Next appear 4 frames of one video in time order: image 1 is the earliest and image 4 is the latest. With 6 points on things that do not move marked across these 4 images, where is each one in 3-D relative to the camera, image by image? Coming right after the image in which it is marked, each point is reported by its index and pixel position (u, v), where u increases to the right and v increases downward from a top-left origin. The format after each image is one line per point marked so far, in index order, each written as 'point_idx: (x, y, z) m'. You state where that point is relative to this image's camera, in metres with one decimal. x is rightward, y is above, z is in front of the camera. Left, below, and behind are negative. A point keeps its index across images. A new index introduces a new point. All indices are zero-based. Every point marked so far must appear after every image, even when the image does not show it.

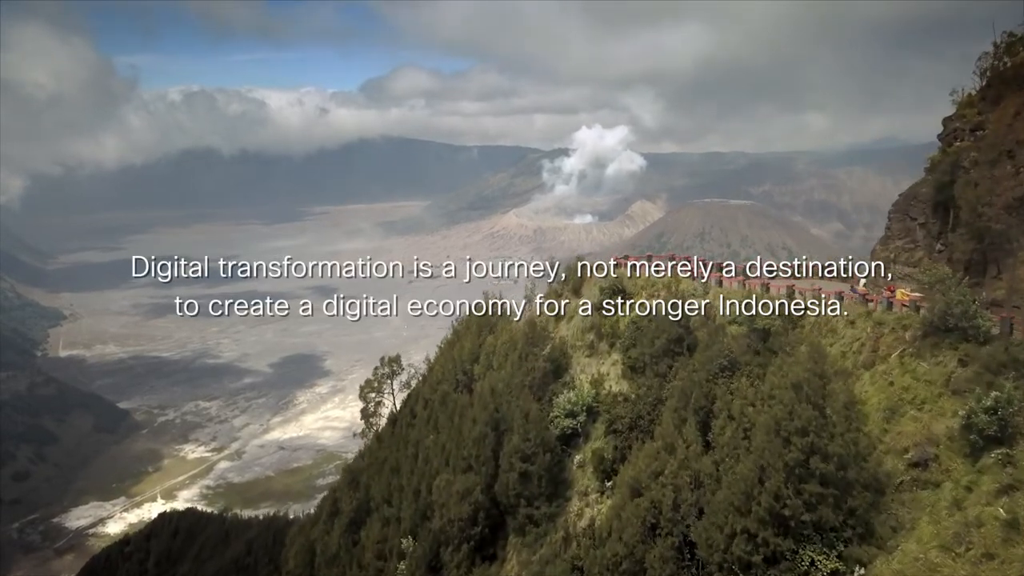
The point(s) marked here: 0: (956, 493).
0: (+10.6, -4.9, +15.3) m
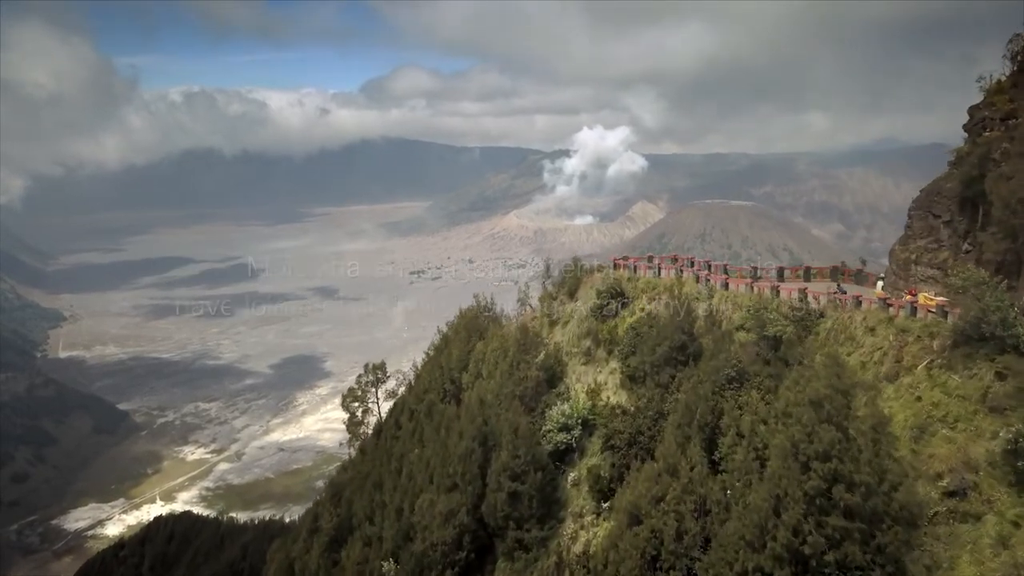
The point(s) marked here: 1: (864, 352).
0: (+10.2, -5.0, +13.4) m
1: (+10.7, -1.9, +19.4) m
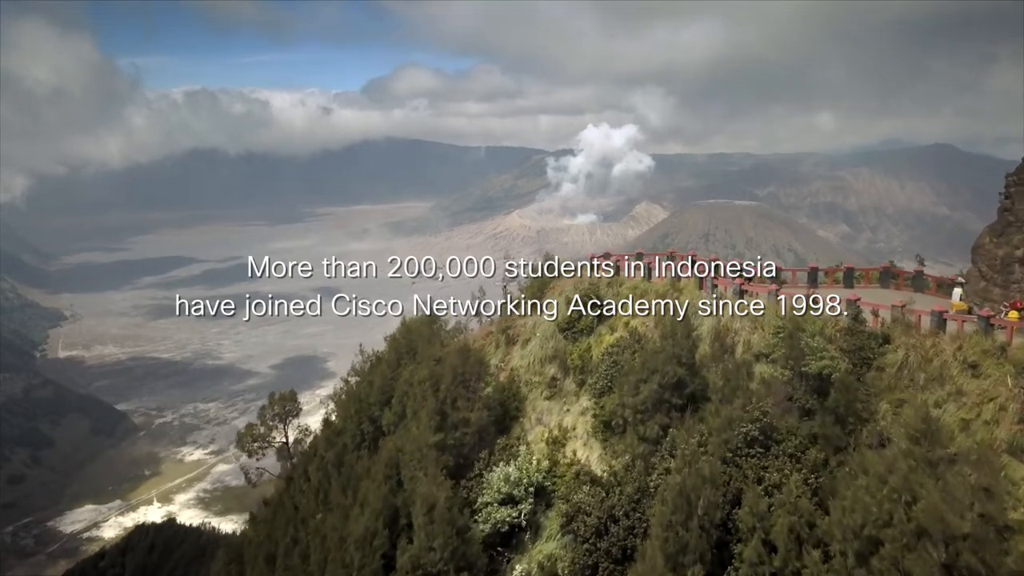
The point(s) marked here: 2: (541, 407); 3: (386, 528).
0: (+8.2, -5.3, +6.2) m
1: (+8.6, -2.2, +12.2) m
2: (+0.9, -3.6, +19.6) m
3: (-3.2, -6.1, +16.4) m
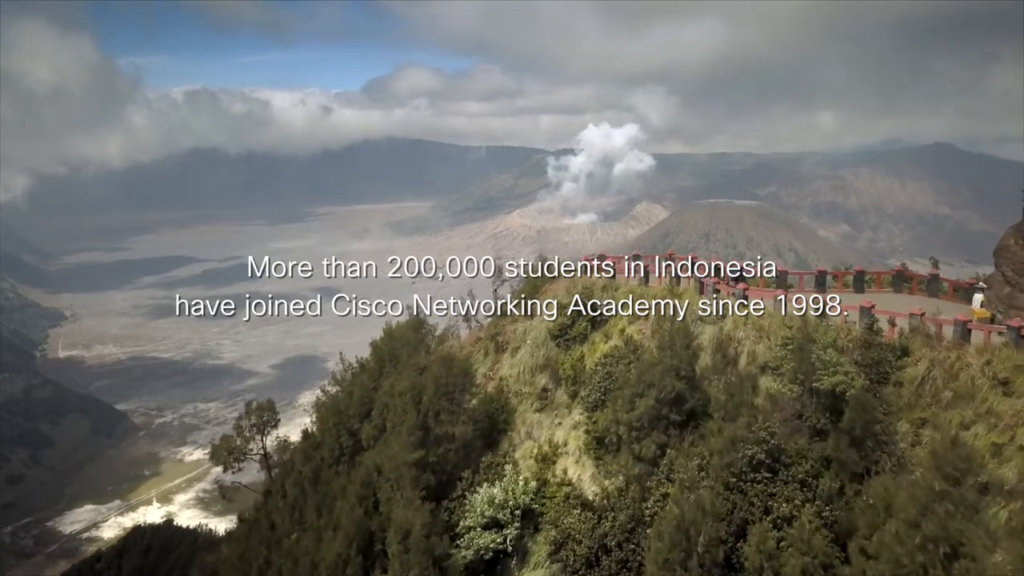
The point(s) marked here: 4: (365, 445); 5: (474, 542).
0: (+7.8, -5.4, +5.0) m
1: (+8.3, -2.3, +11.0) m
2: (+0.5, -3.8, +18.4) m
3: (-3.6, -6.2, +15.1) m
4: (-4.3, -4.6, +18.9) m
5: (-0.9, -5.9, +14.9) m
